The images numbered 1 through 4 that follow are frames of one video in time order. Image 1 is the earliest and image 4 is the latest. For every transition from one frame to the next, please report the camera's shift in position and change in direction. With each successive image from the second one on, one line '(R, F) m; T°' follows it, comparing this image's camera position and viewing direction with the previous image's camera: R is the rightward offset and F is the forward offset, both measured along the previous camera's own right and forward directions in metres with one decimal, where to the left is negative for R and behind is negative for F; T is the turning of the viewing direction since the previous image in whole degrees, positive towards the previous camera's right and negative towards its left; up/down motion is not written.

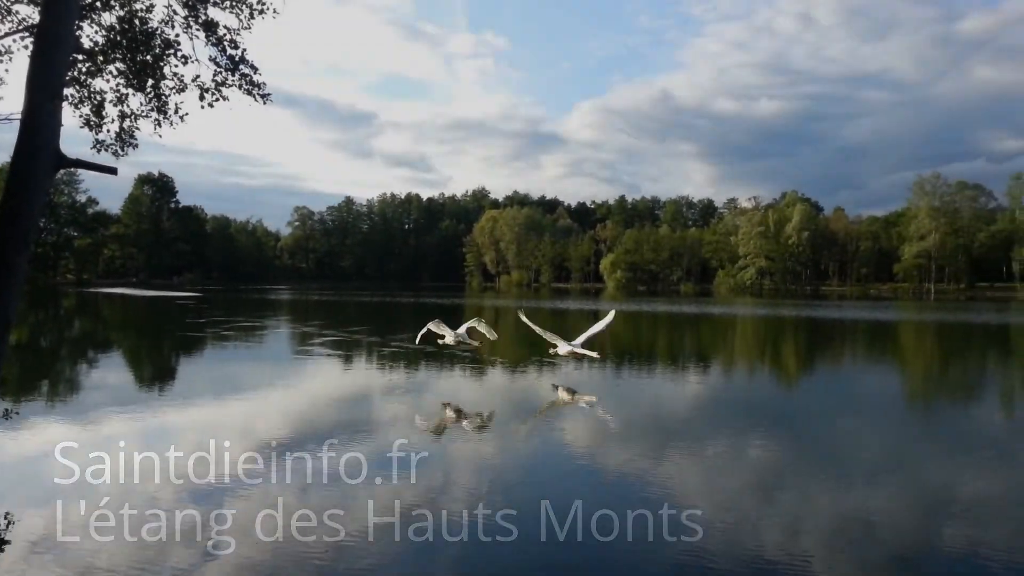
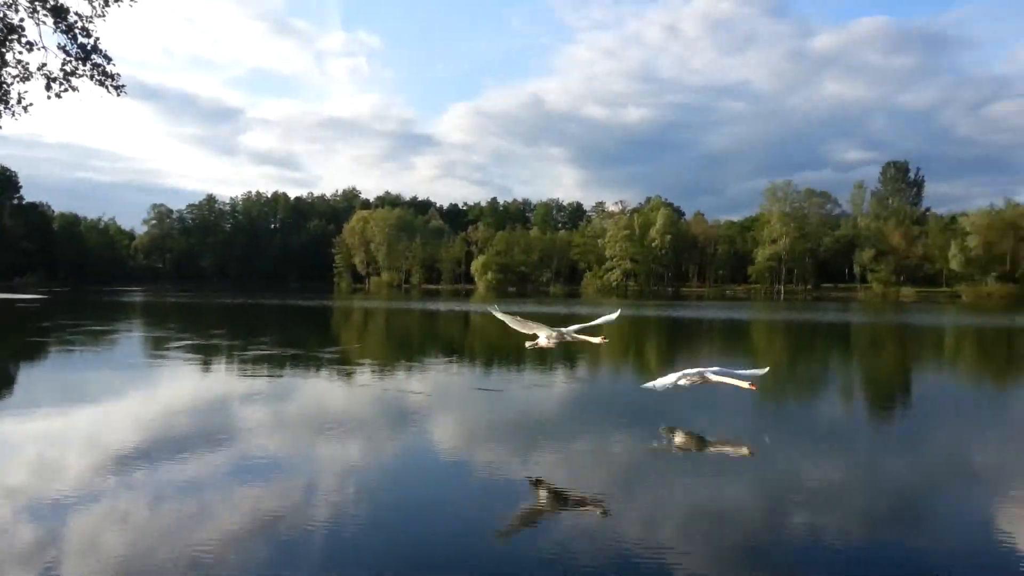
(-5.1, -1.6) m; +9°
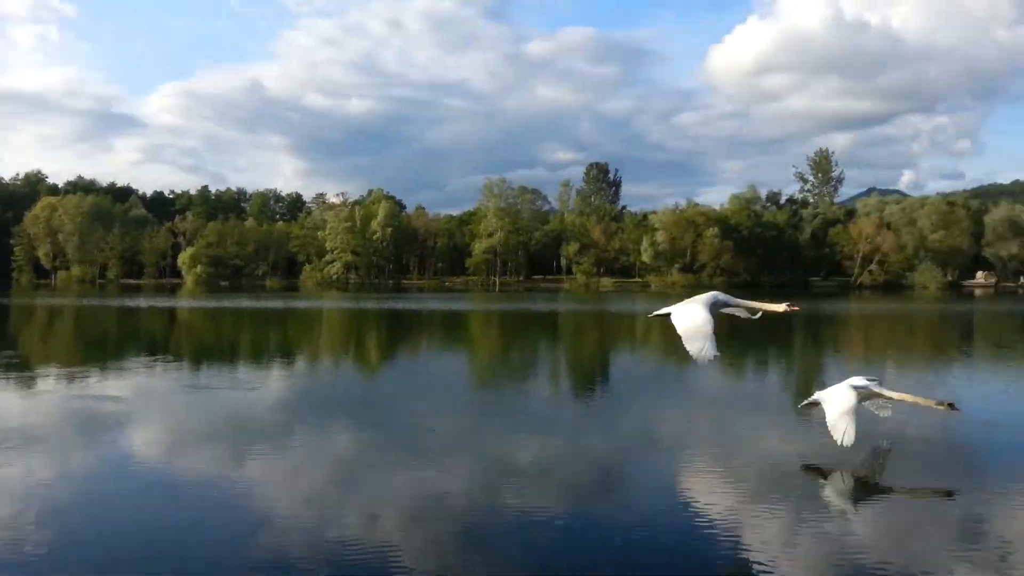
(-0.4, +5.7) m; +20°
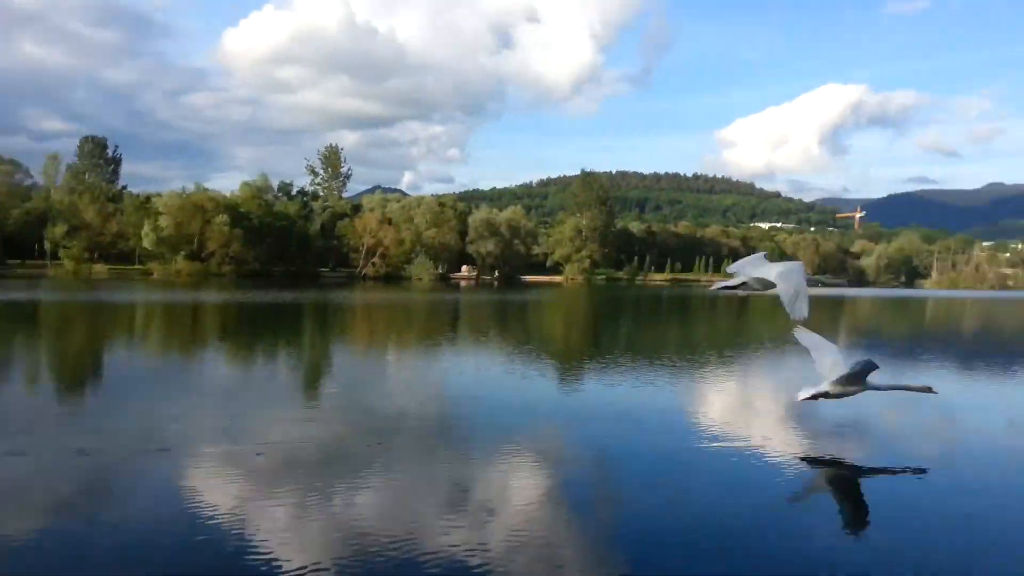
(+3.5, -2.7) m; +19°
